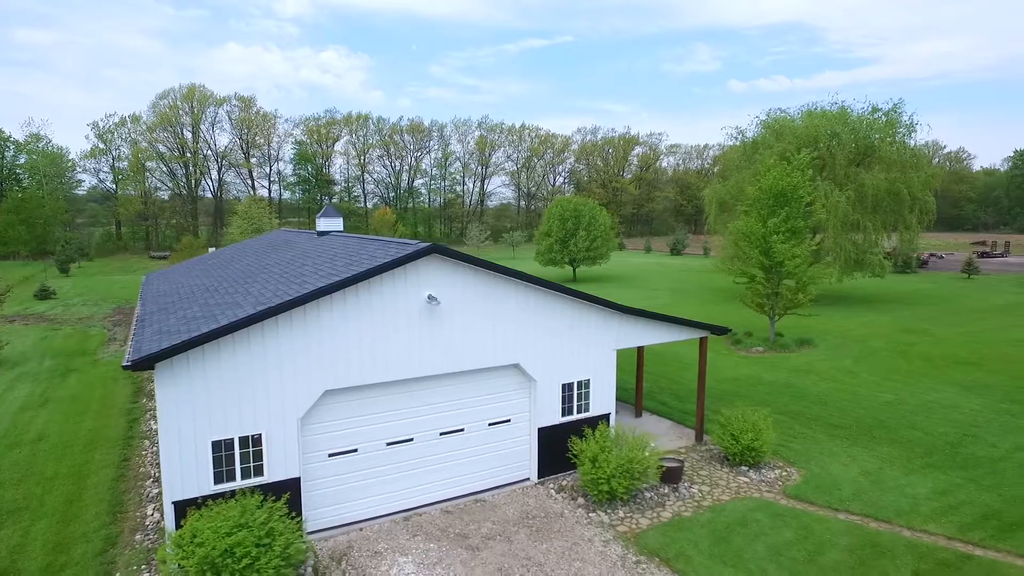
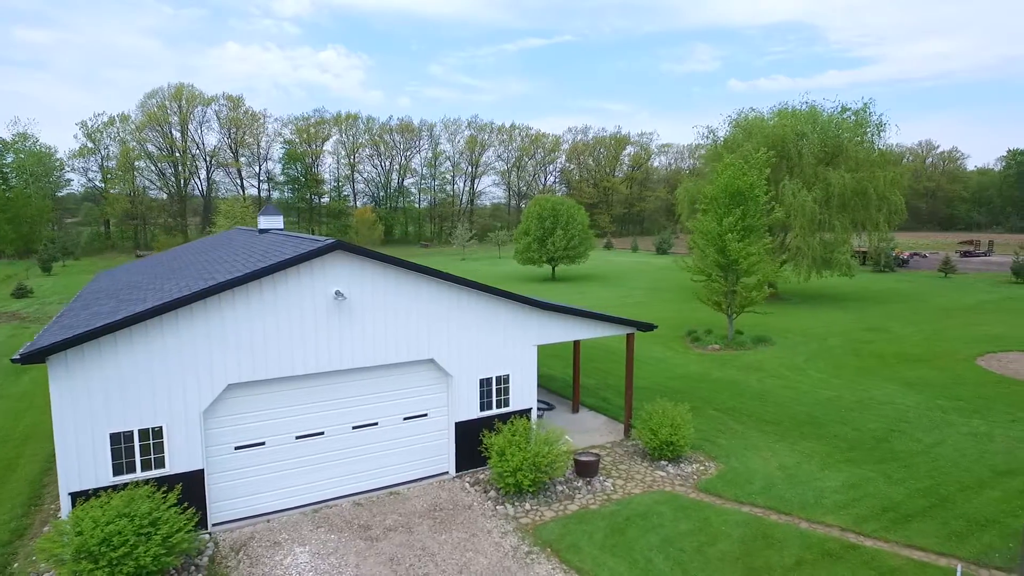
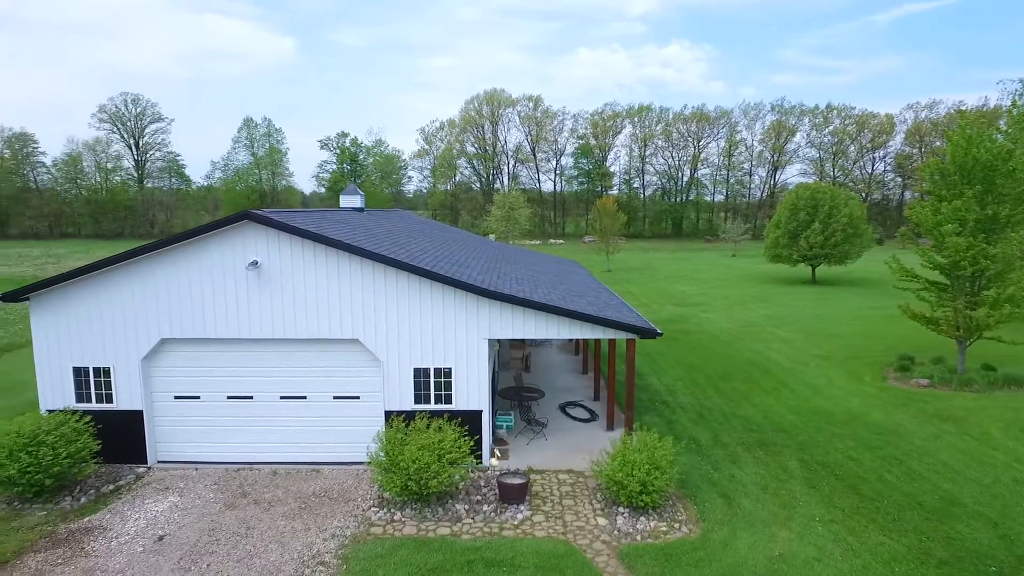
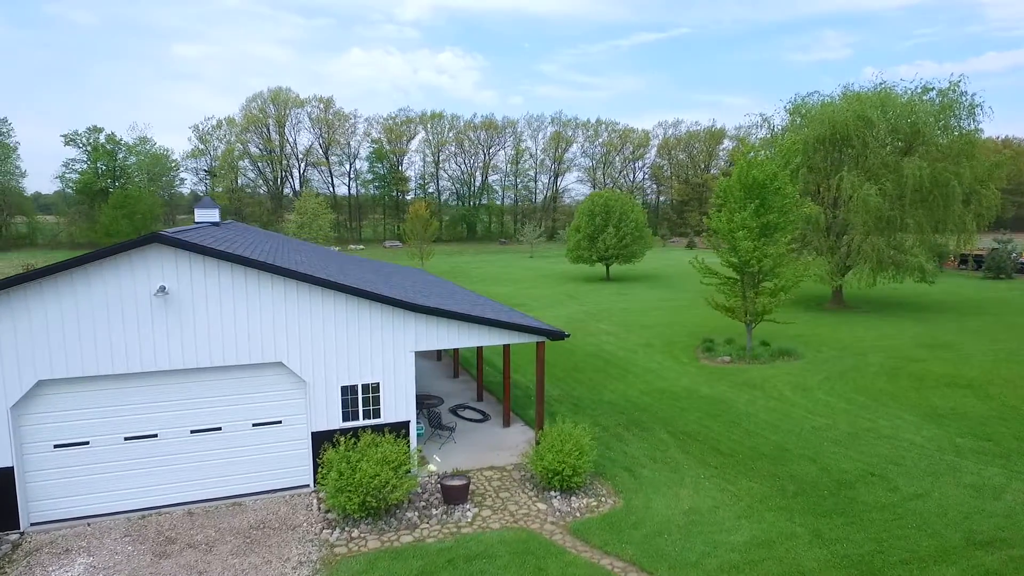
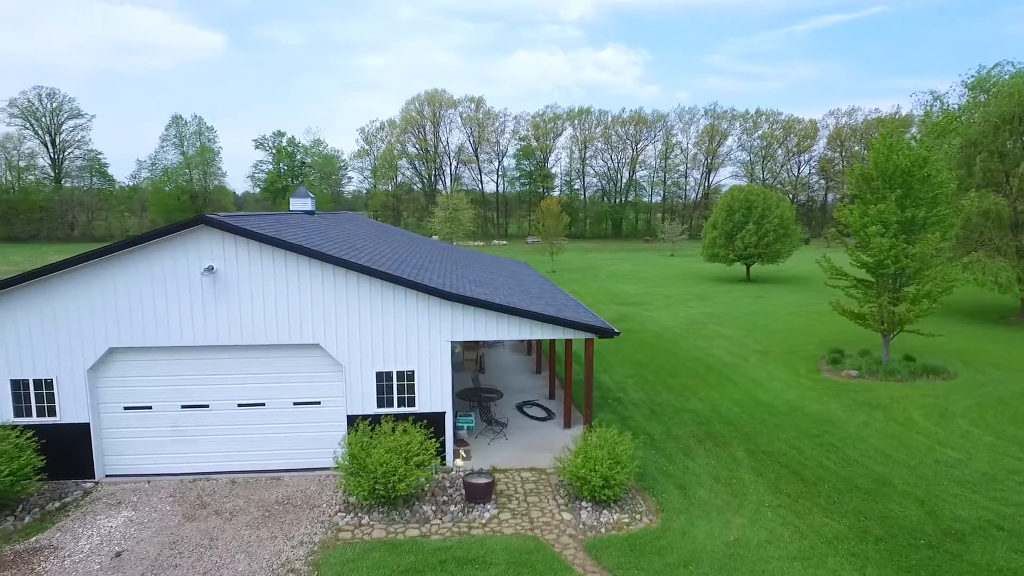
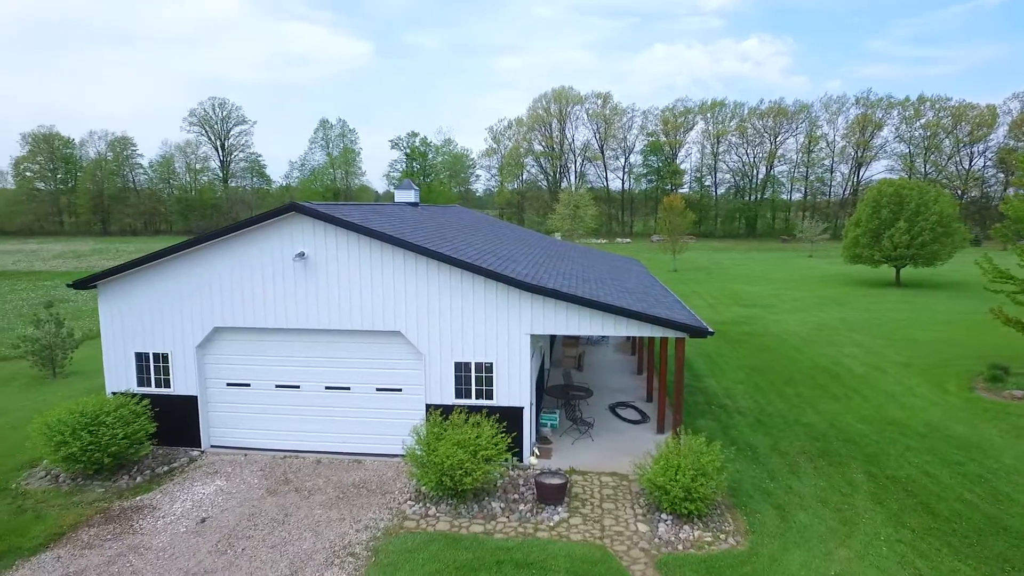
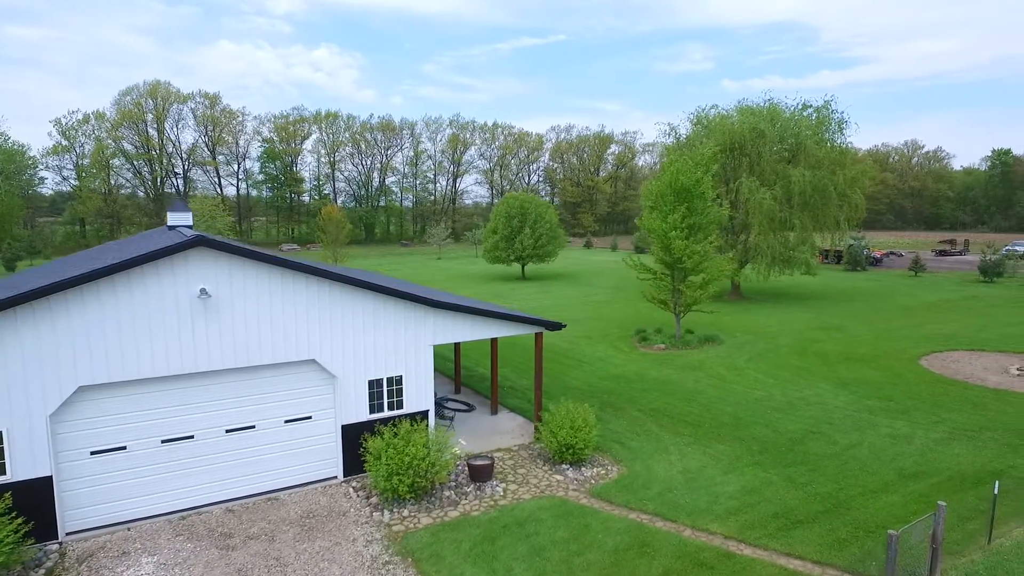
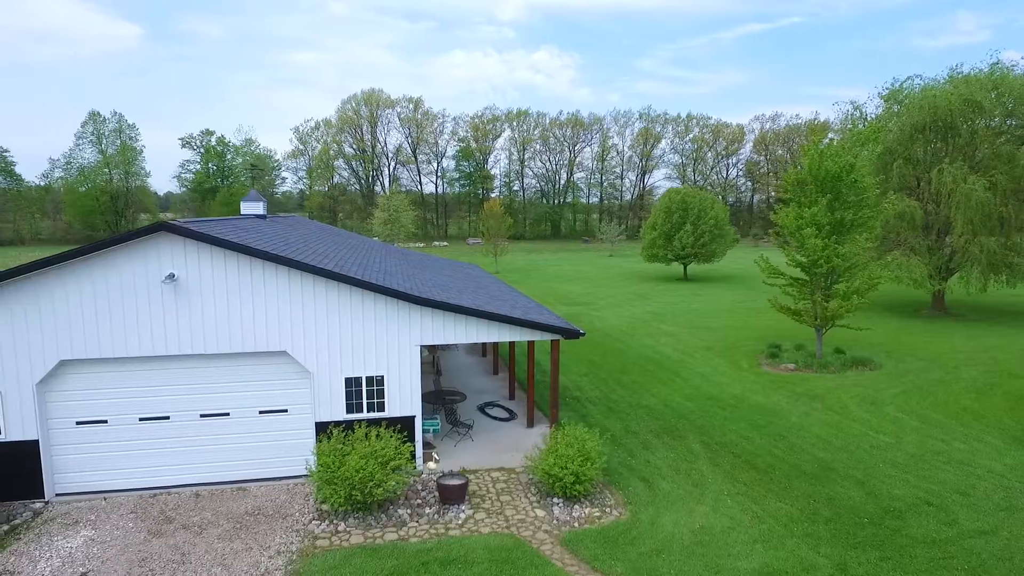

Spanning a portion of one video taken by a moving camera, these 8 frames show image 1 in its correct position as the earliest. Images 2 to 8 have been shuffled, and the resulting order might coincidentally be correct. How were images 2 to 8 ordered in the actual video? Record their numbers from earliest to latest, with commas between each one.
2, 7, 4, 8, 5, 3, 6
